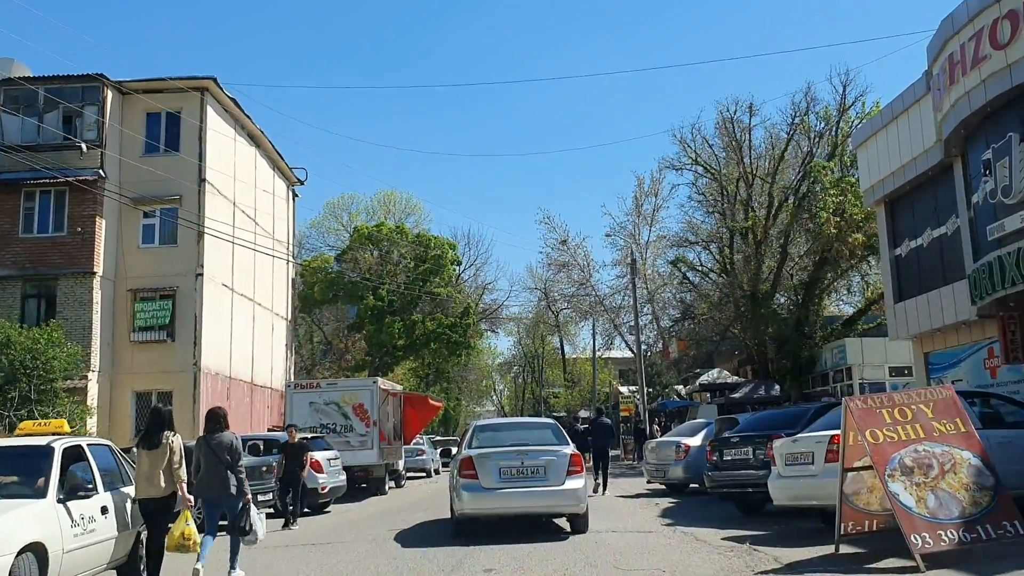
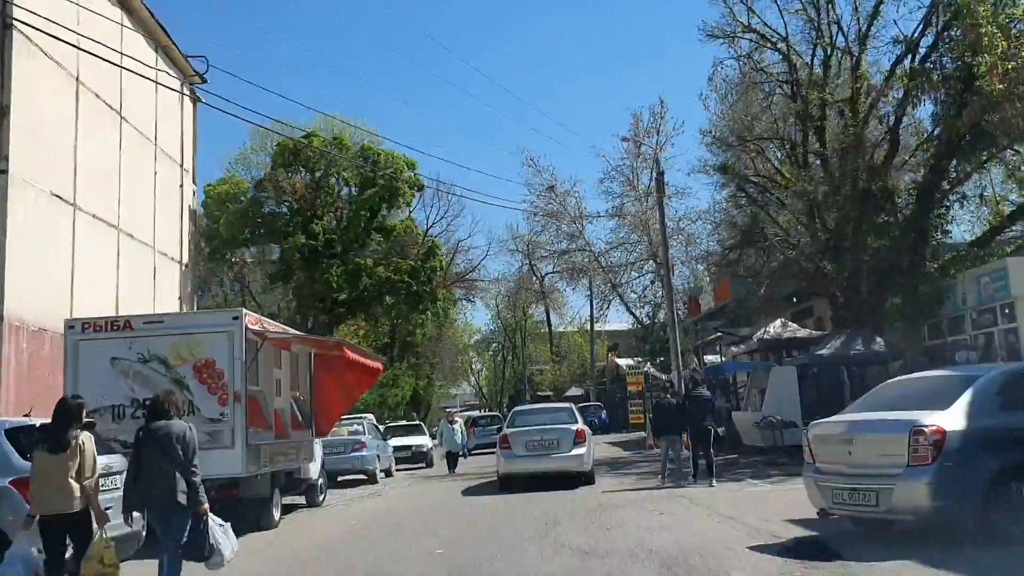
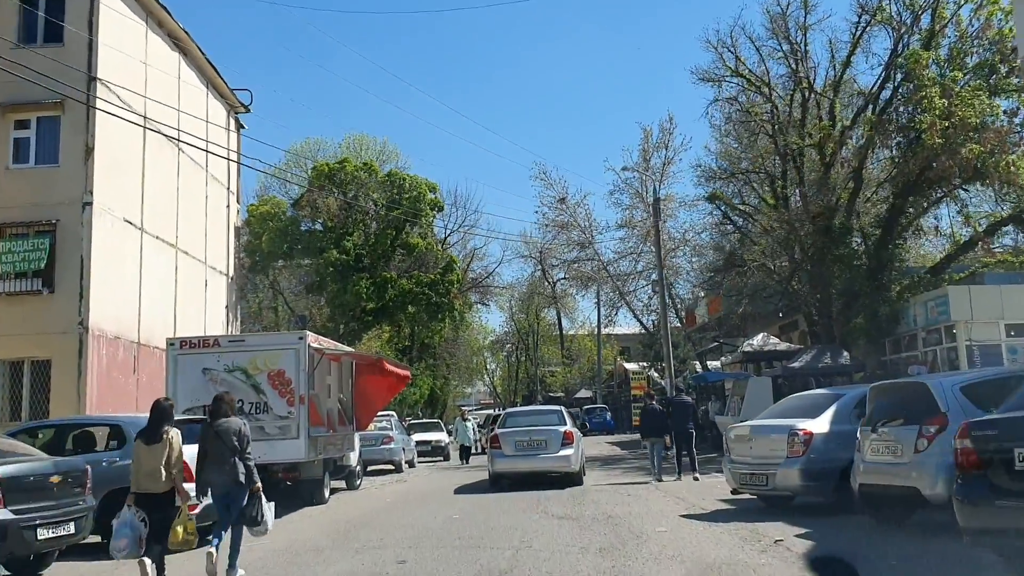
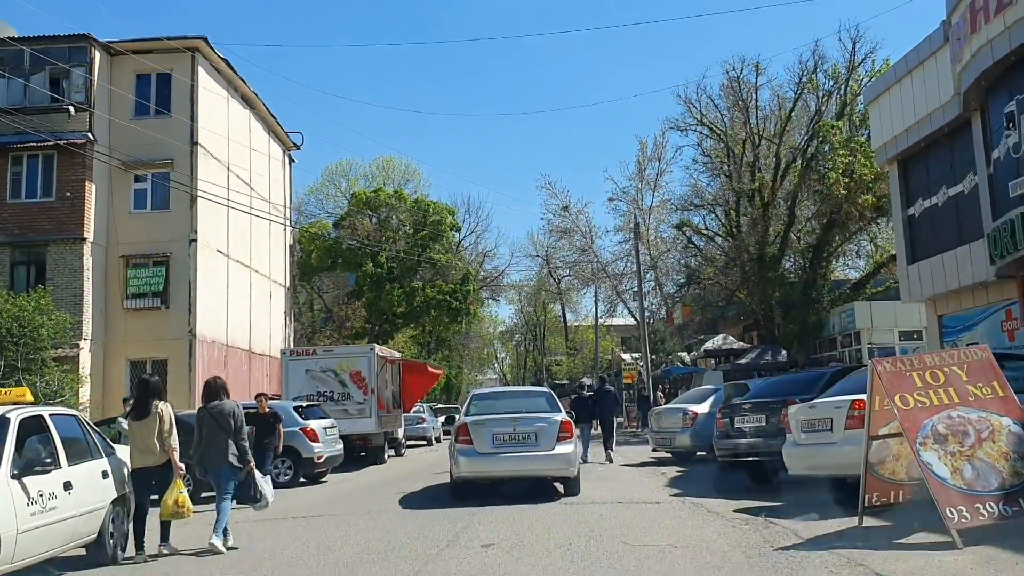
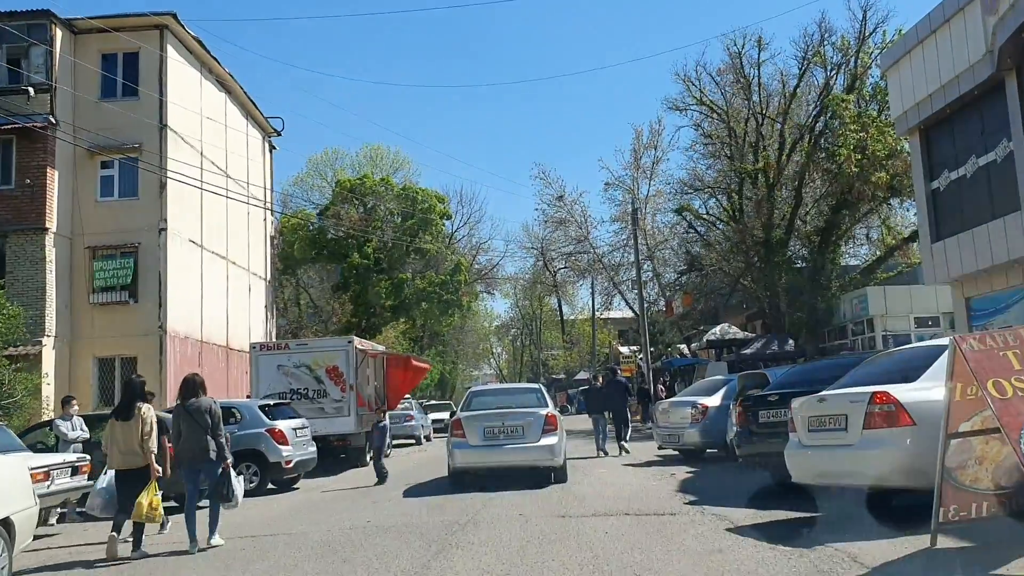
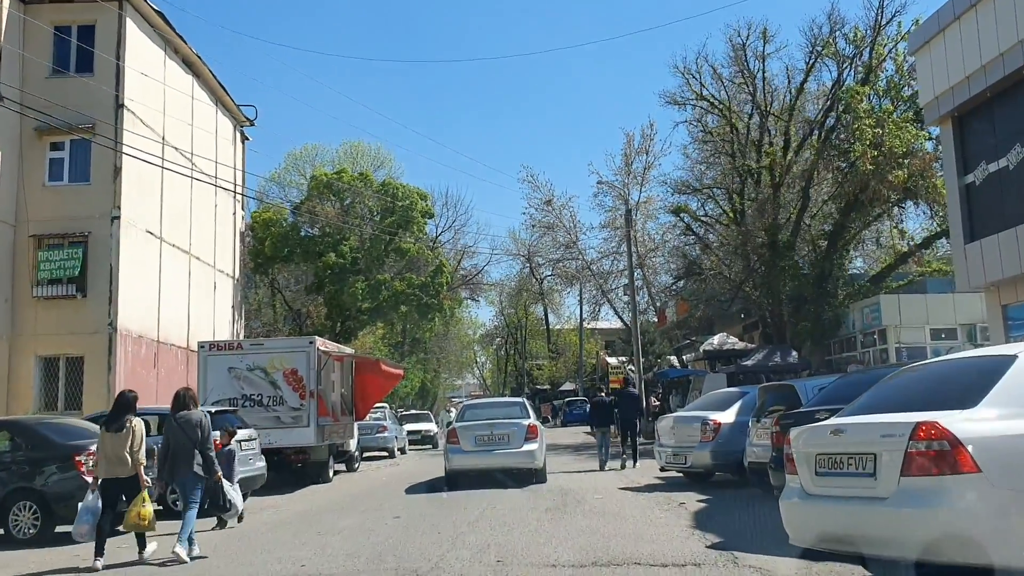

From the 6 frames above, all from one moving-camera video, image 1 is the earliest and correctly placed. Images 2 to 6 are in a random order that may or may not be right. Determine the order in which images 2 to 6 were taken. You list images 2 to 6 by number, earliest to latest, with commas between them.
4, 5, 6, 3, 2
